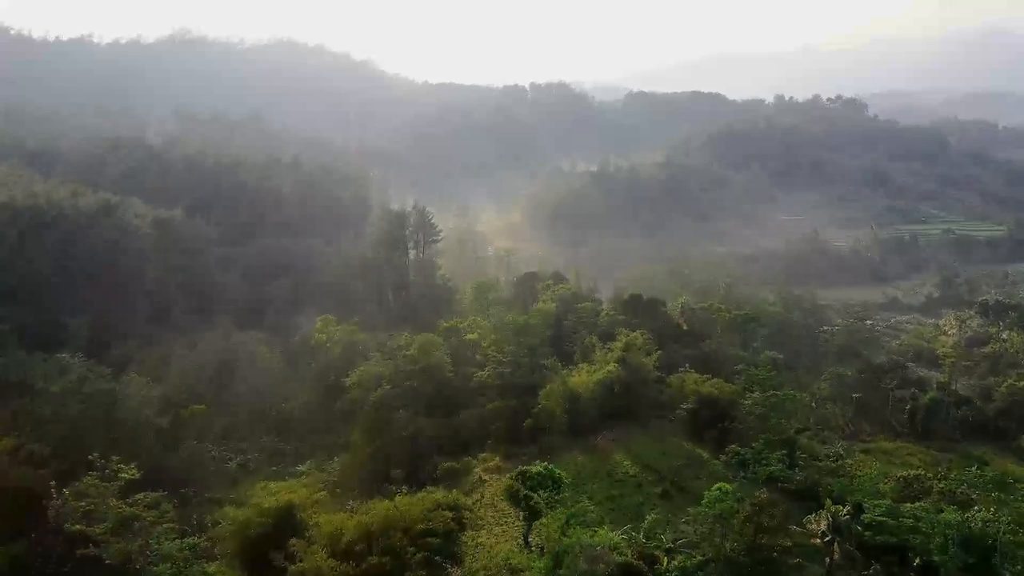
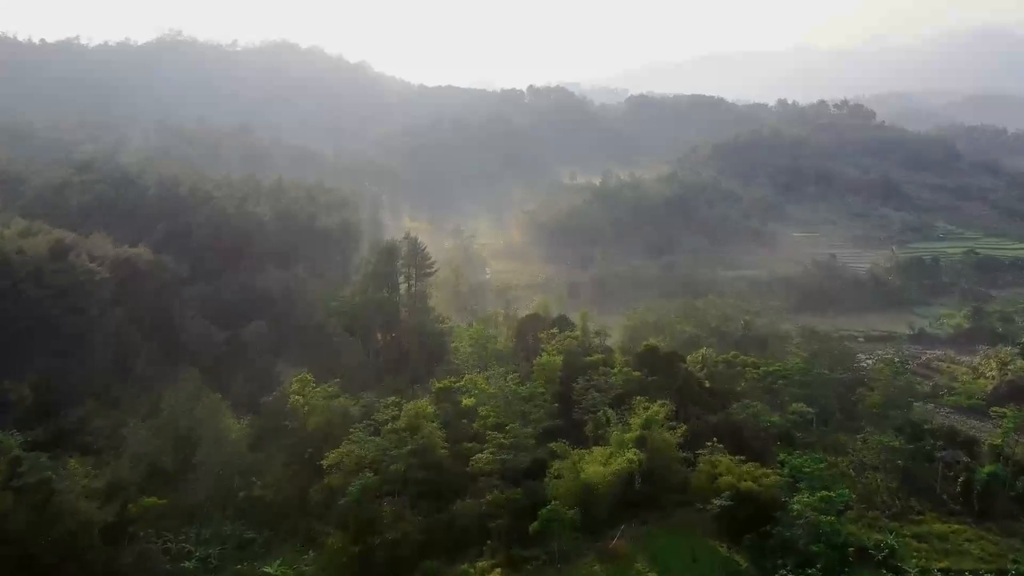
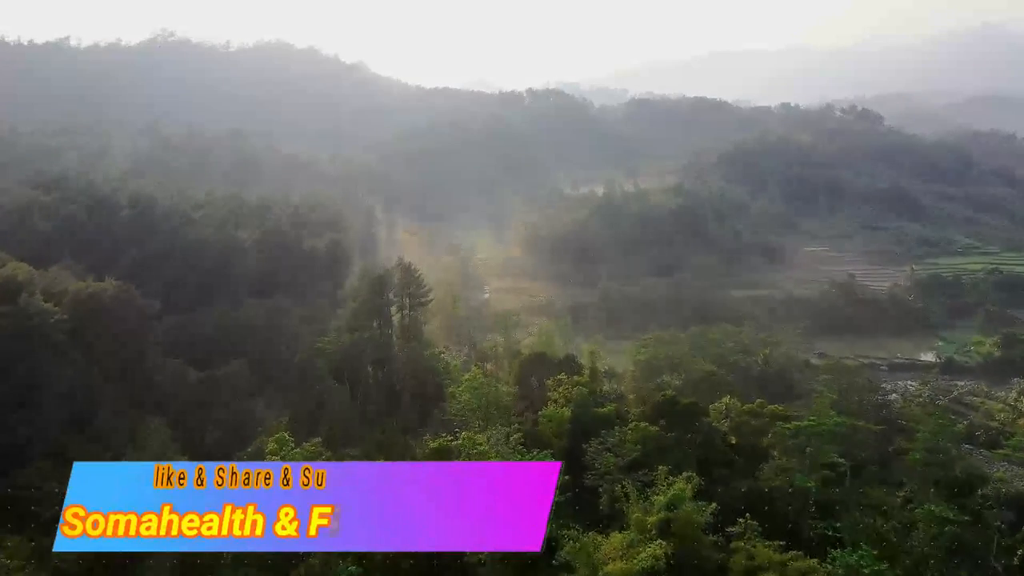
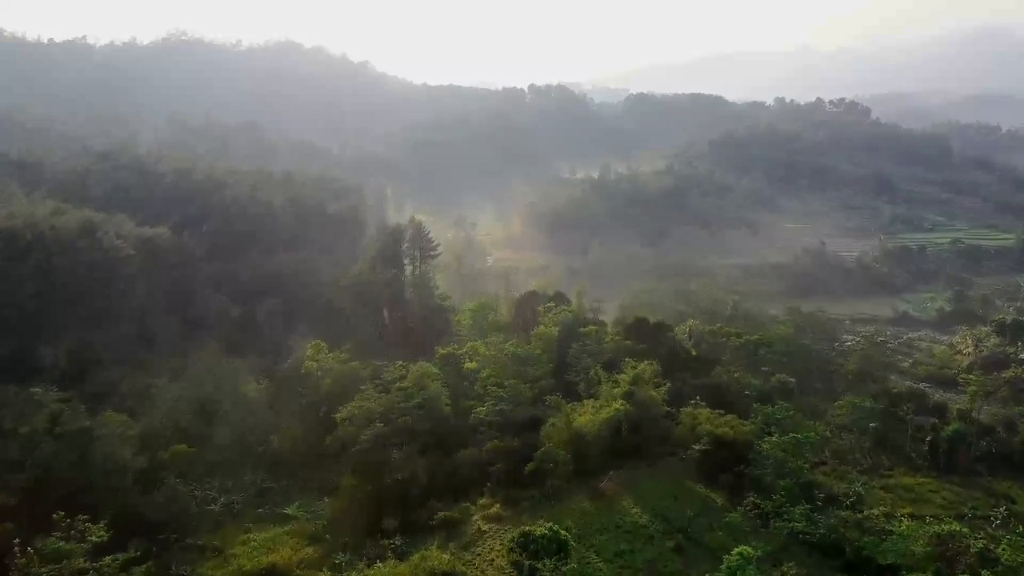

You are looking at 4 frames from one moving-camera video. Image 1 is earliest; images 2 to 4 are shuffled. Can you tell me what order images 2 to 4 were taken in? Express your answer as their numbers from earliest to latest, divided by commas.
4, 2, 3
